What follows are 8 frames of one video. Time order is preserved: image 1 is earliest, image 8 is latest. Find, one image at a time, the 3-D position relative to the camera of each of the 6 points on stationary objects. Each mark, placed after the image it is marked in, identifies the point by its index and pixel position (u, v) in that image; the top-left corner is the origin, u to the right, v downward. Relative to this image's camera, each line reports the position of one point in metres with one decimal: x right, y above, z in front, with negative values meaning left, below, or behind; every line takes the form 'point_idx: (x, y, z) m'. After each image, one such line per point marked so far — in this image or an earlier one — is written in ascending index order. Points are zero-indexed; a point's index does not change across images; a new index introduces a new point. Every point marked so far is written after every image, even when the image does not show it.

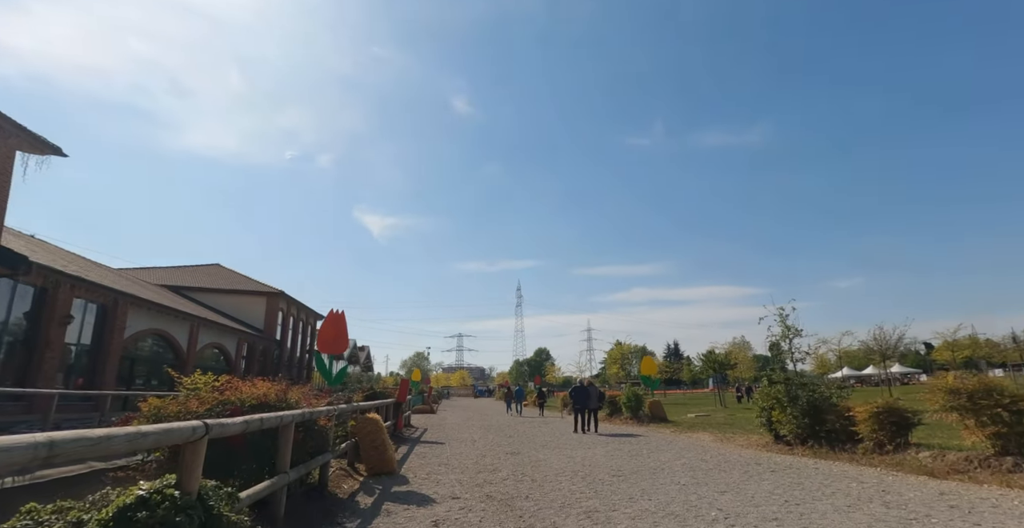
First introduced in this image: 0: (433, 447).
0: (-2.0, -4.8, +13.8) m
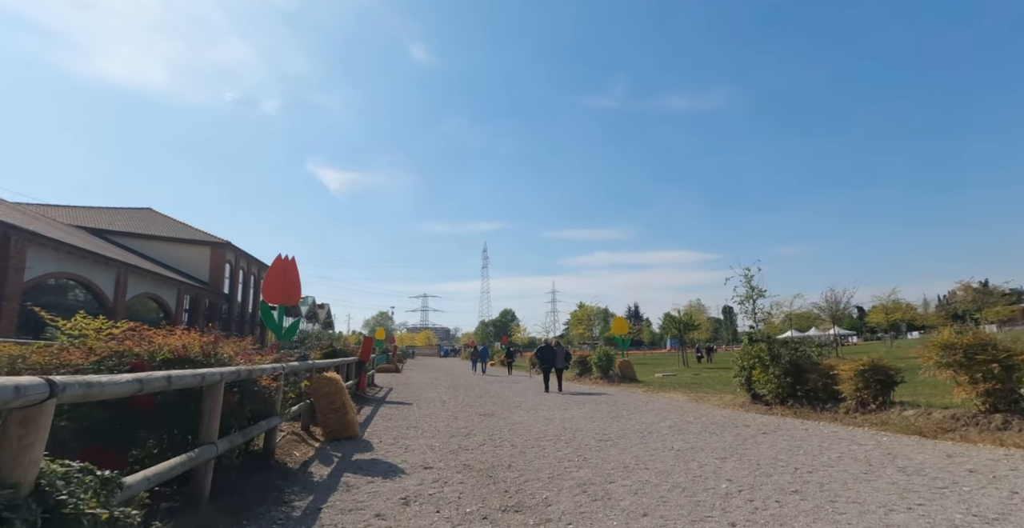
0: (-2.8, -3.6, +13.0) m
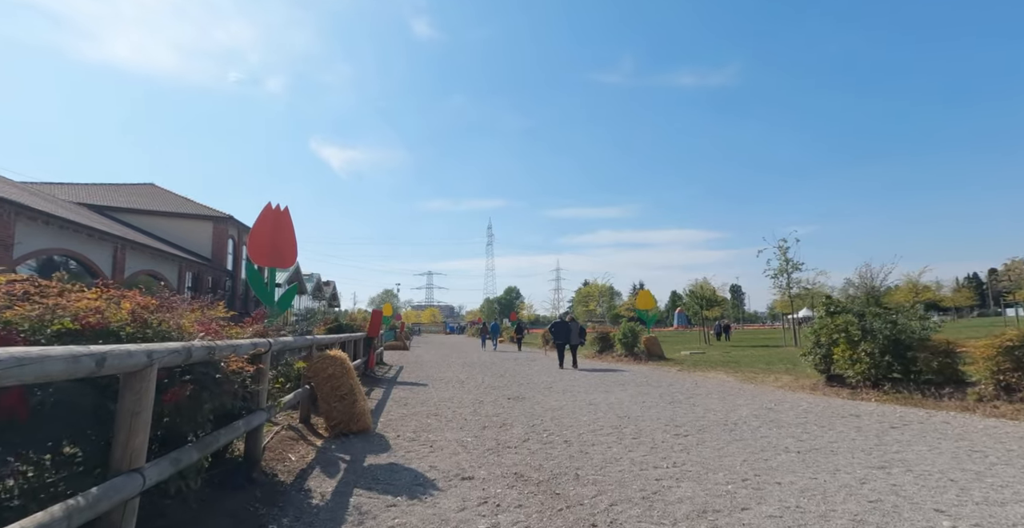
0: (-2.1, -2.7, +11.4) m
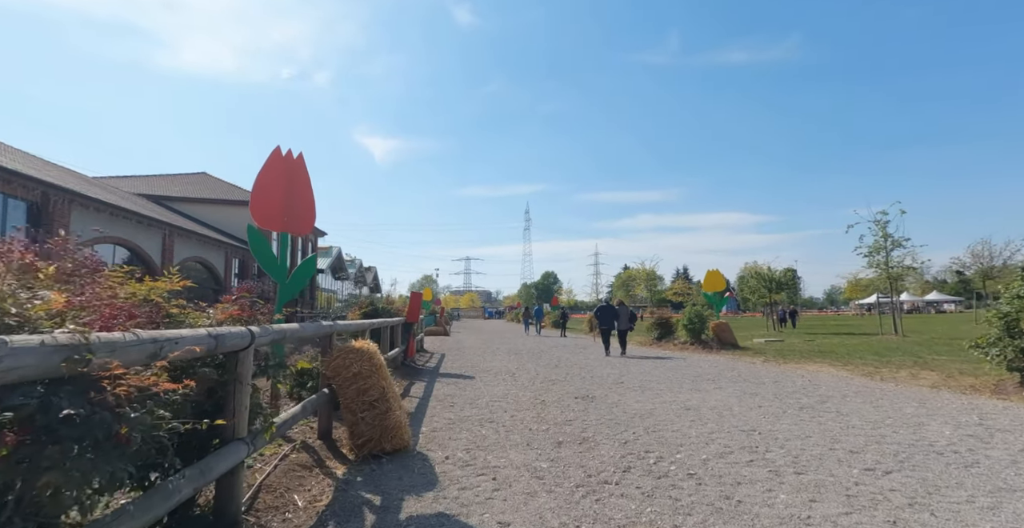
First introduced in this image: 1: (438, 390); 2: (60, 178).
0: (-0.9, -2.2, +9.7) m
1: (-1.3, -2.2, +9.4) m
2: (-16.4, +3.0, +19.3) m
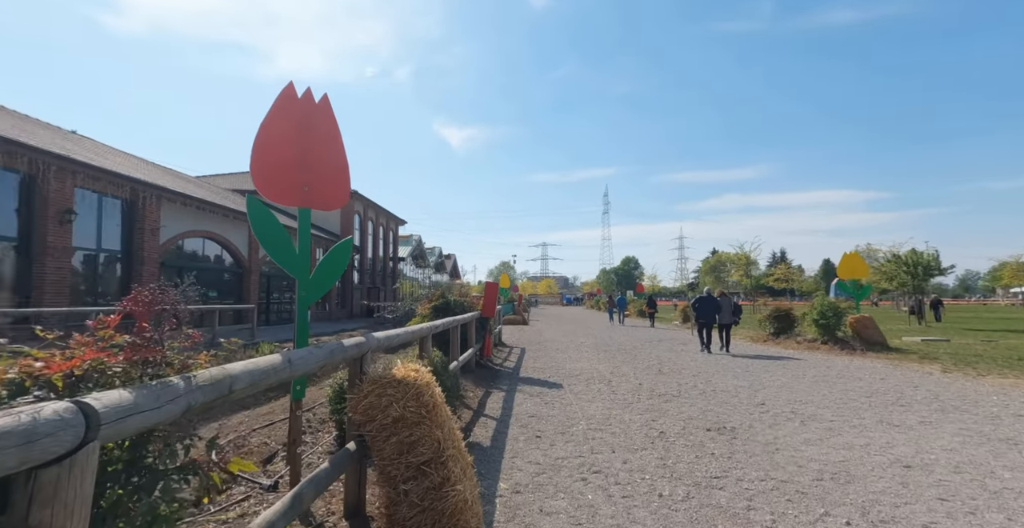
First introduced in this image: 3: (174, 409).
0: (+0.5, -2.0, +7.8) m
1: (+0.1, -2.0, +7.5) m
2: (-13.5, +3.3, +19.3) m
3: (-1.0, -0.5, +1.6) m
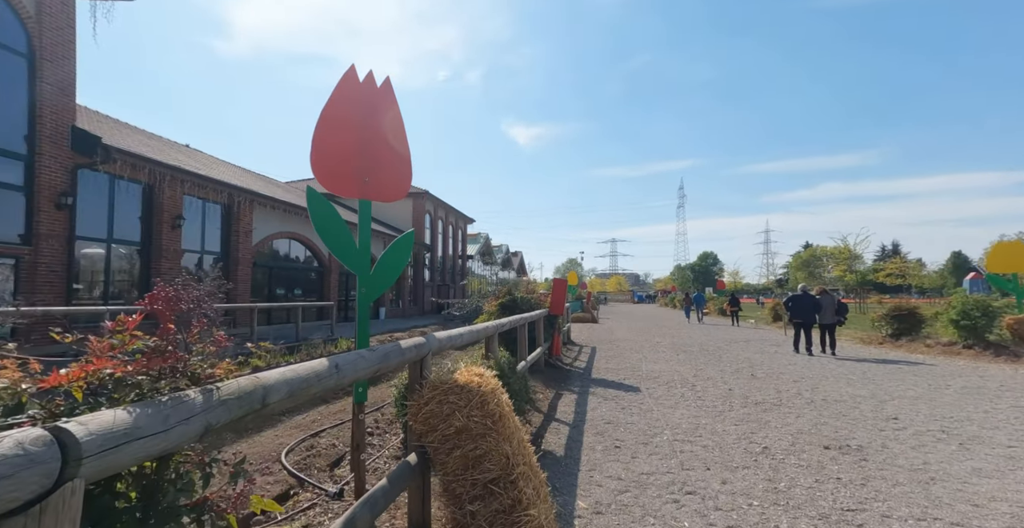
0: (+1.5, -1.9, +7.2) m
1: (+1.1, -1.9, +7.0) m
2: (-10.9, +3.4, +20.5) m
3: (-0.8, -0.4, +1.3) m
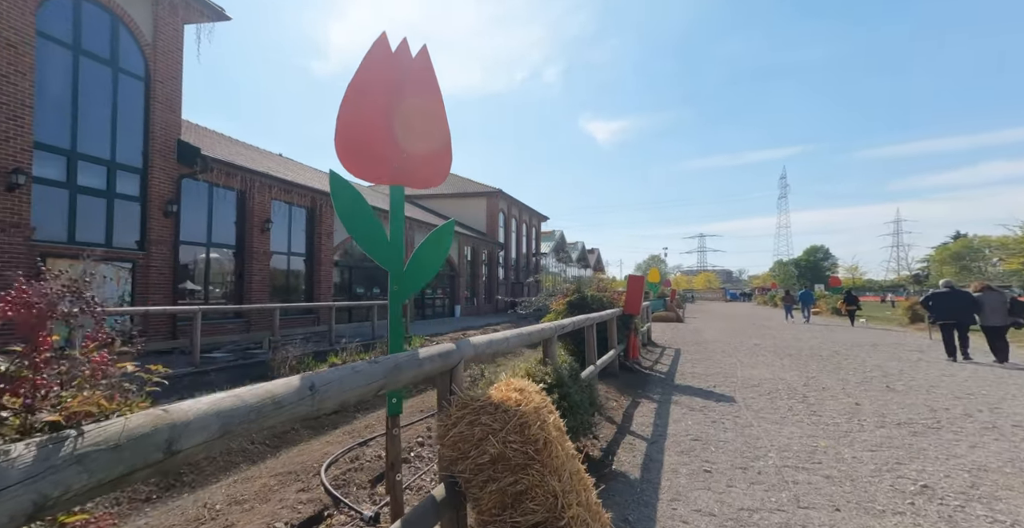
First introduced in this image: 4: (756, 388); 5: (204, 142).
0: (+2.4, -1.8, +6.3) m
1: (+1.9, -1.9, +6.2) m
2: (-8.1, +3.3, +21.3) m
3: (-0.8, -0.4, +0.9) m
4: (+3.8, -2.0, +8.4) m
5: (-10.5, +4.2, +18.0) m
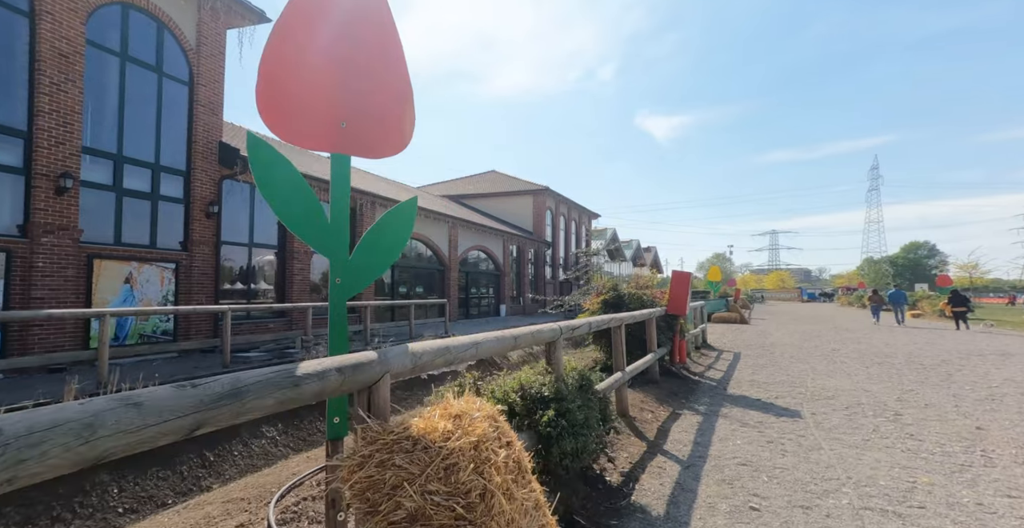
0: (+2.5, -1.8, +5.4) m
1: (+2.0, -1.8, +5.3) m
2: (-6.4, +3.4, +21.3) m
3: (-1.3, -0.3, +0.3) m
4: (+4.1, -1.9, +7.3) m
5: (-9.2, +4.2, +18.3) m
